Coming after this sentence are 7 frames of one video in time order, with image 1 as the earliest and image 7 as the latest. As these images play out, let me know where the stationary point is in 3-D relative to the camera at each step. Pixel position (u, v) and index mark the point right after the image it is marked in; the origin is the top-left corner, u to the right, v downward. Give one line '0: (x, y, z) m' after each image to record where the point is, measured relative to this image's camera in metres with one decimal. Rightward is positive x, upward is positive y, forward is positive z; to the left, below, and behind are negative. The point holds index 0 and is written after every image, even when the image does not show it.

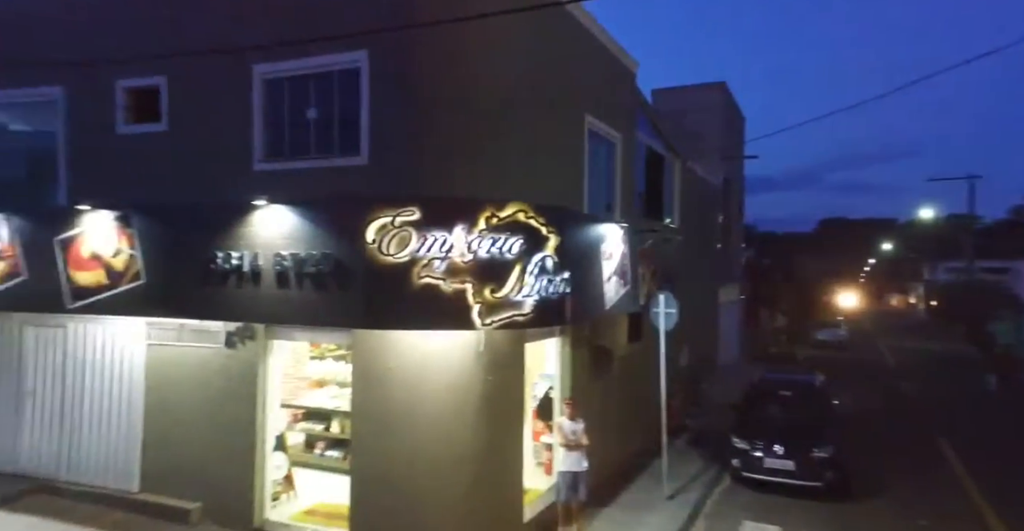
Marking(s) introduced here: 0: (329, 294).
0: (-1.8, -0.3, +6.7) m
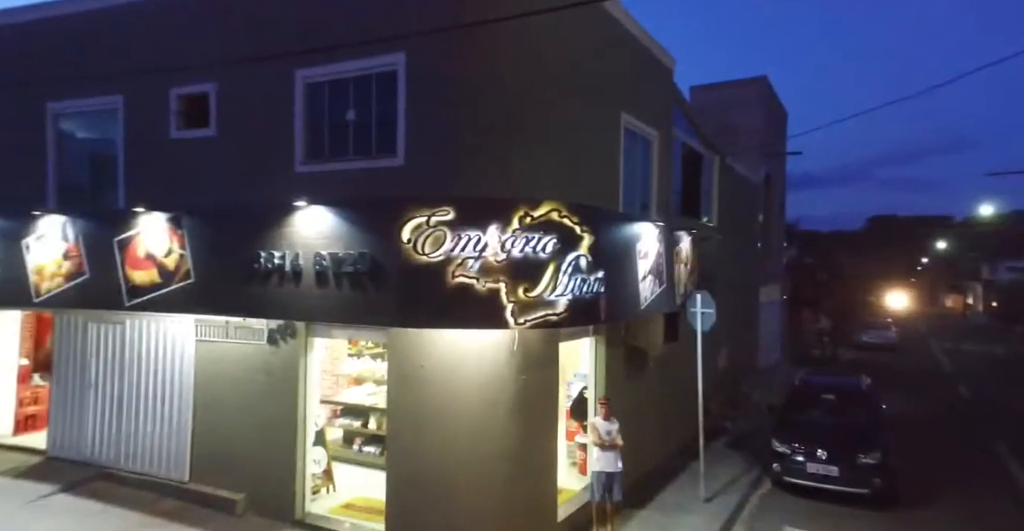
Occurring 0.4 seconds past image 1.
0: (-1.5, -0.3, +6.8) m
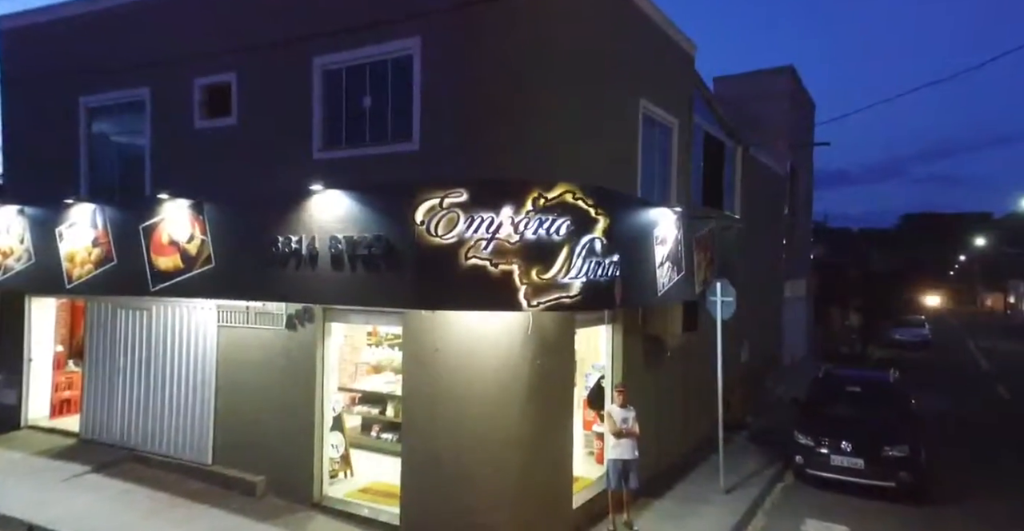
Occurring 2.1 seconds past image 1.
0: (-1.3, -0.1, +6.9) m
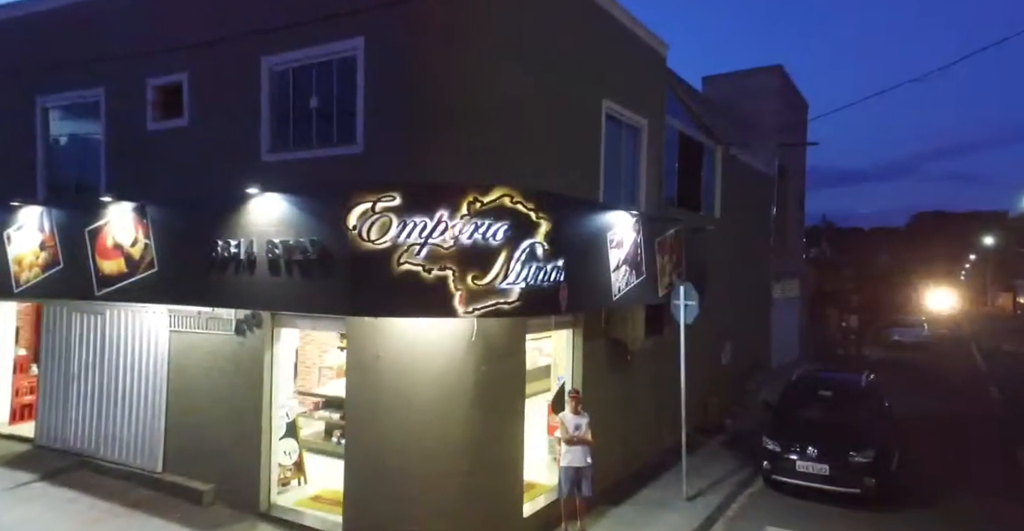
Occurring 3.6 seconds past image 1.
0: (-1.9, -0.2, +6.8) m
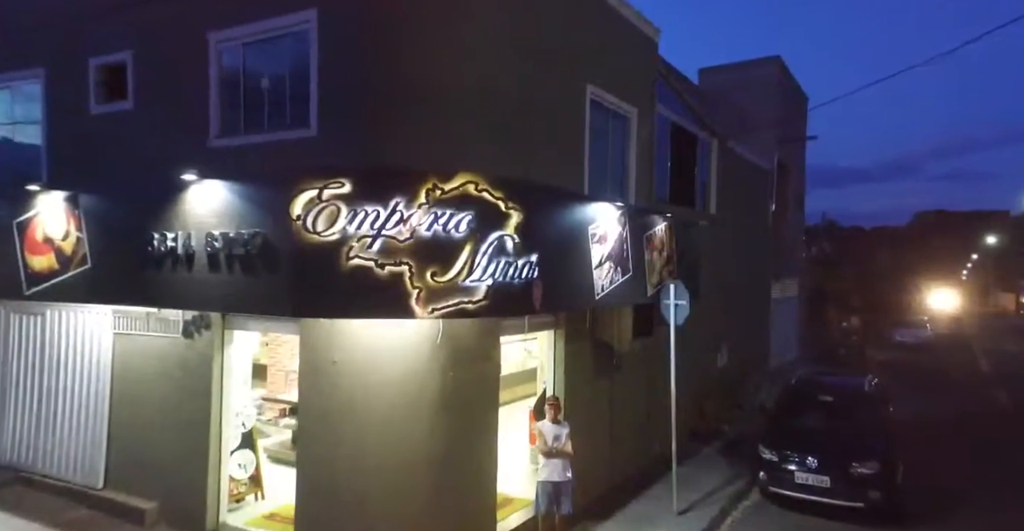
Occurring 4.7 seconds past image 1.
0: (-2.2, -0.1, +6.1) m
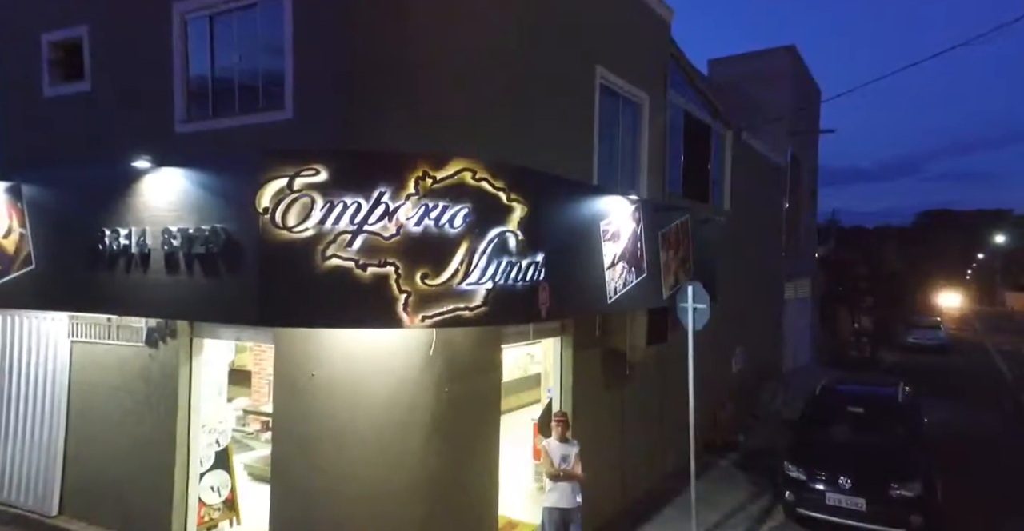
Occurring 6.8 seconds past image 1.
0: (-2.2, -0.1, +5.3) m
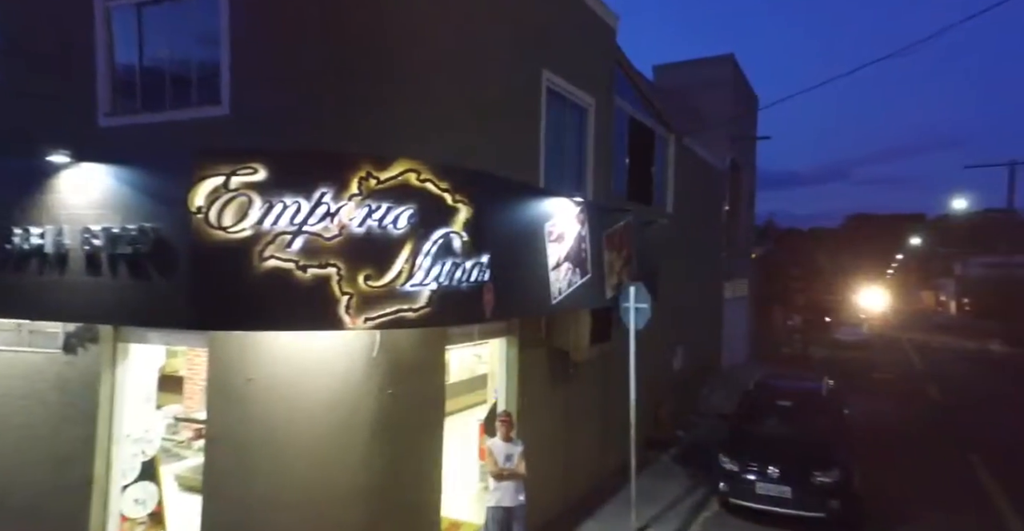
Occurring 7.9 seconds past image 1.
0: (-2.6, -0.1, +5.0) m
